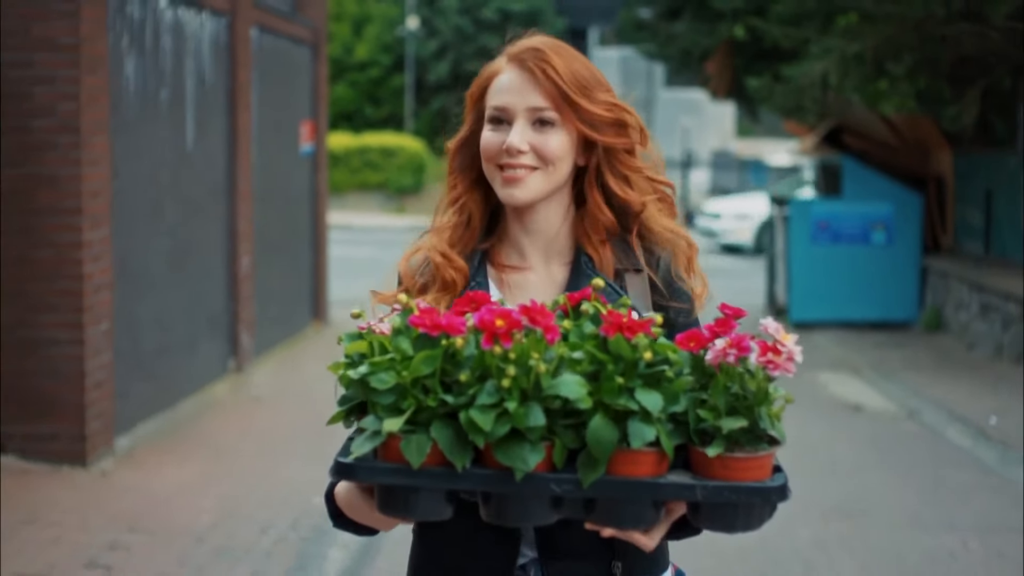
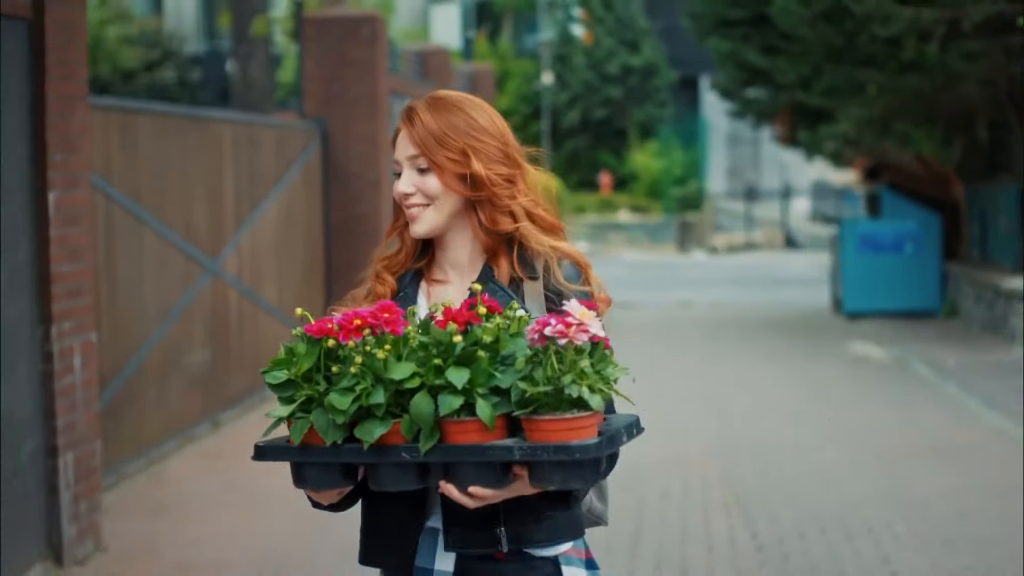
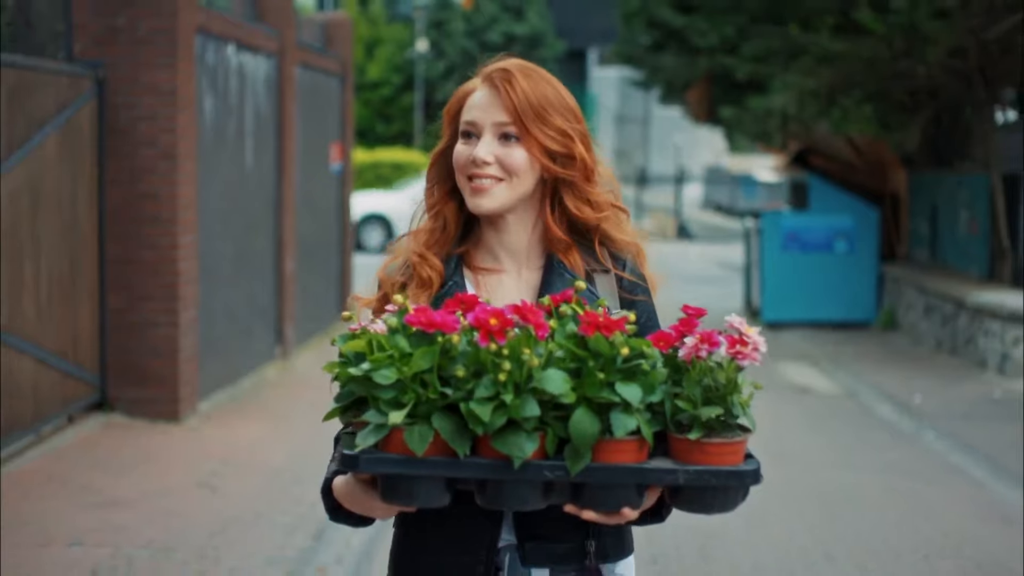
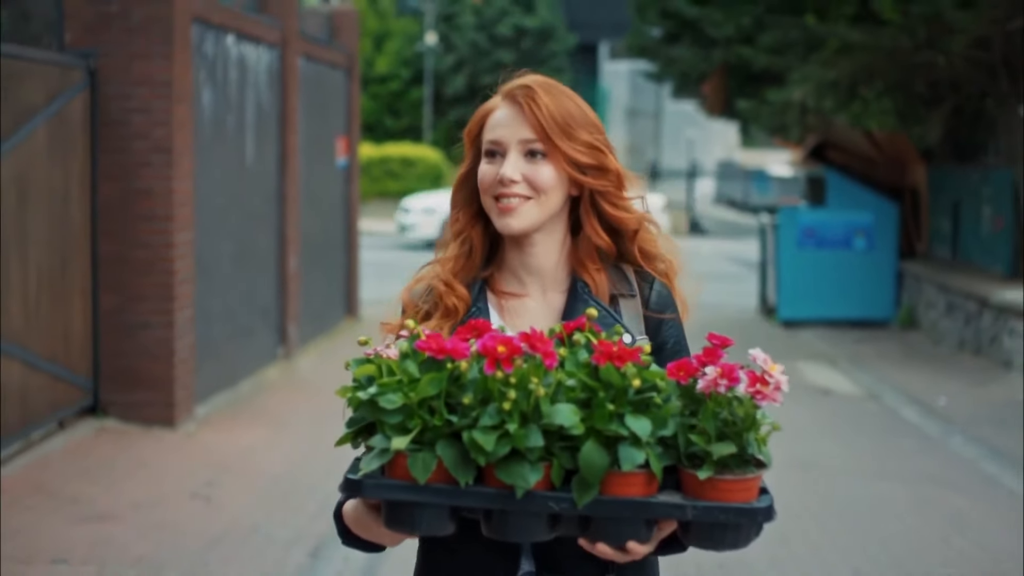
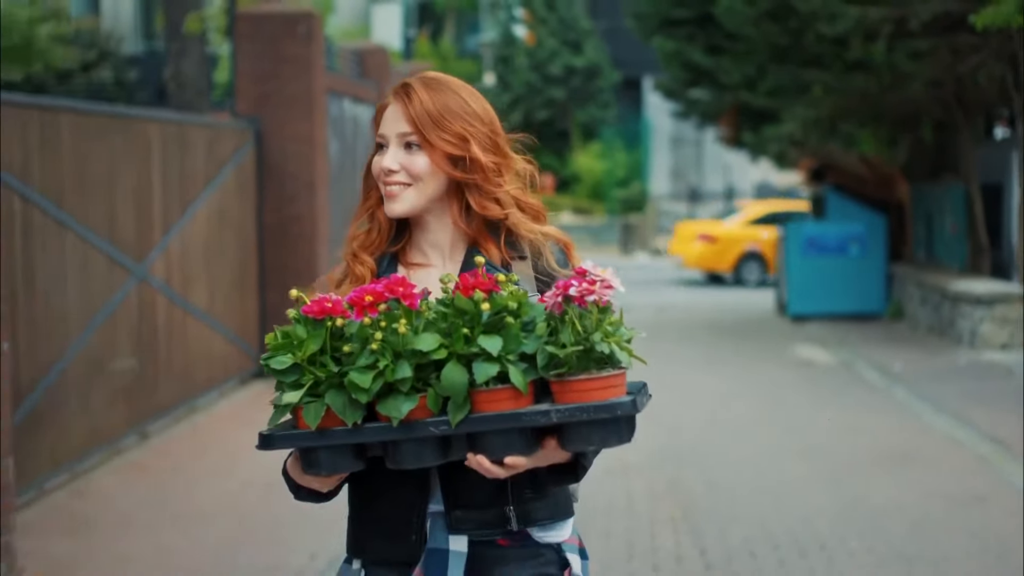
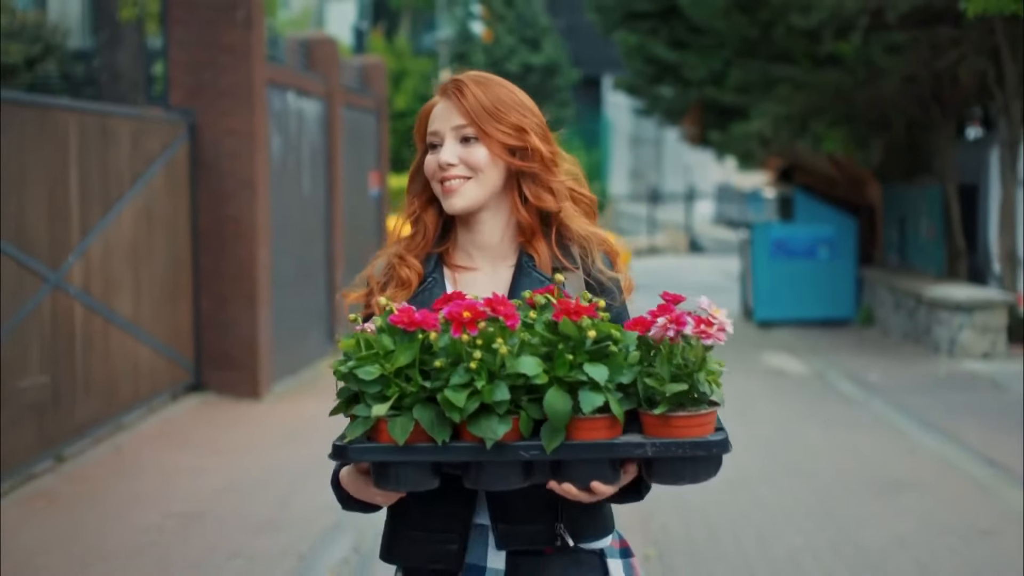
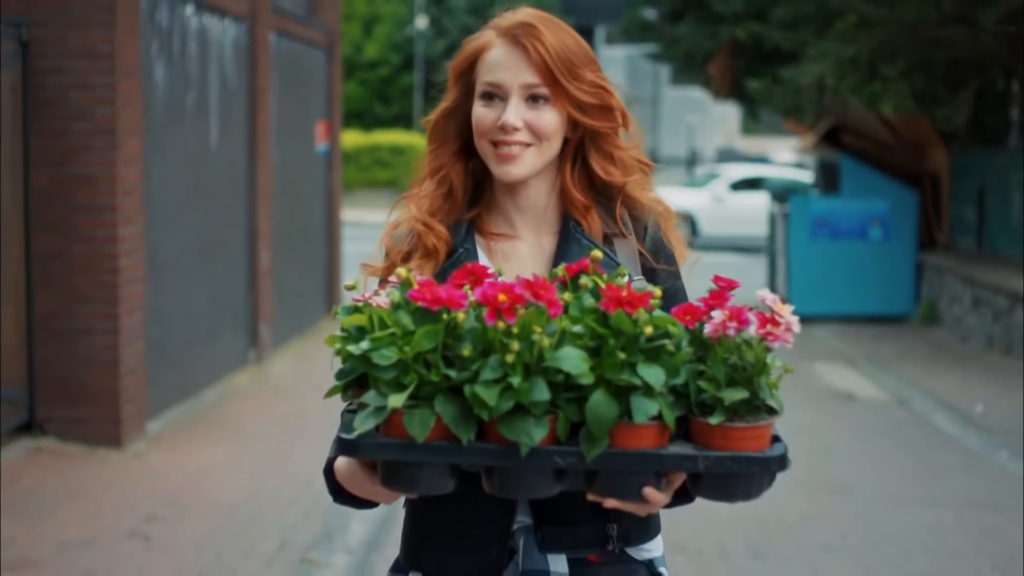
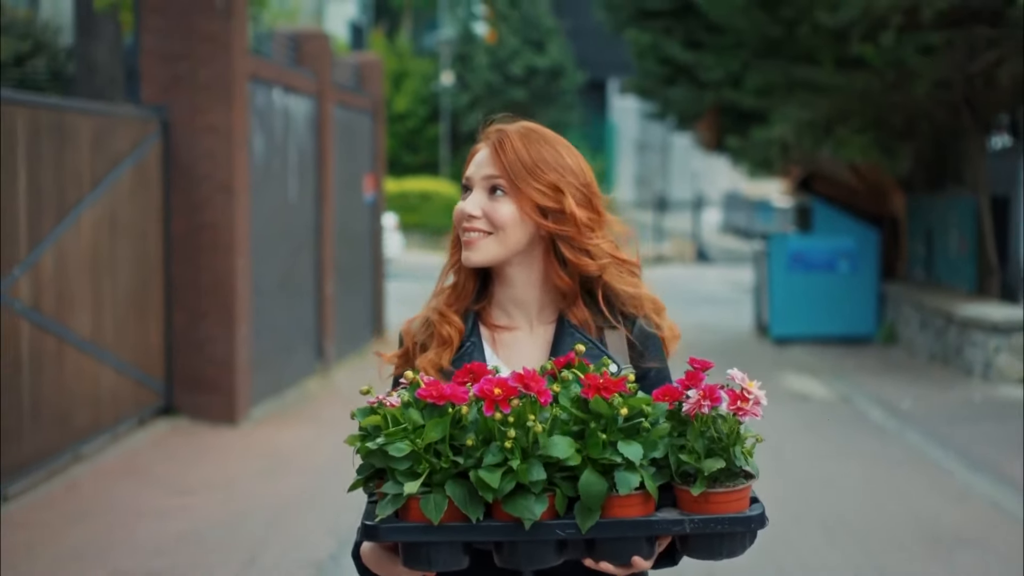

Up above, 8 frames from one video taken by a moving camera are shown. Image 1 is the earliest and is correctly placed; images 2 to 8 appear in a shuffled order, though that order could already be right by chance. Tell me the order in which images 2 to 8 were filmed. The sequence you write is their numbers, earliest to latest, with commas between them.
7, 4, 3, 8, 6, 5, 2
